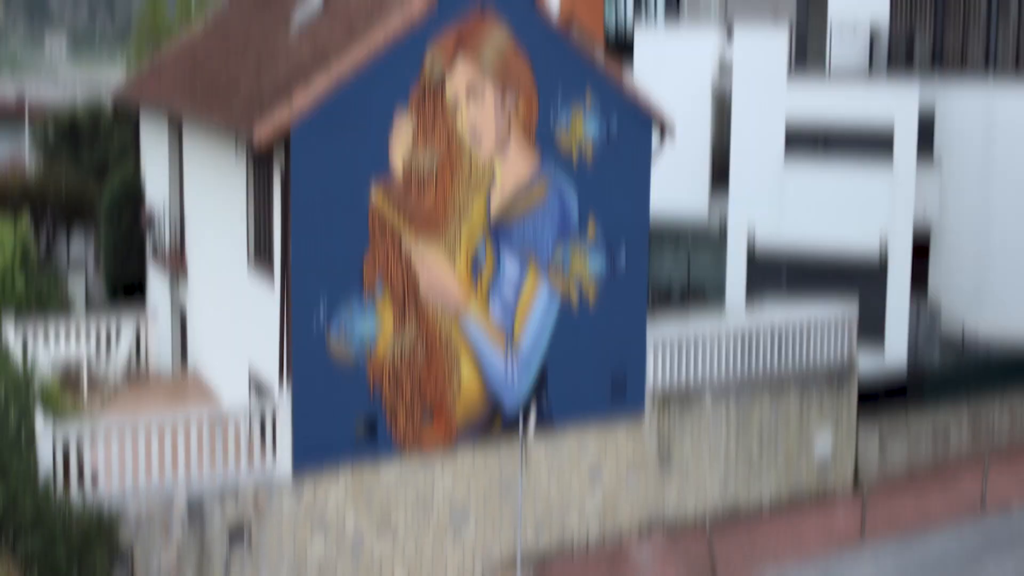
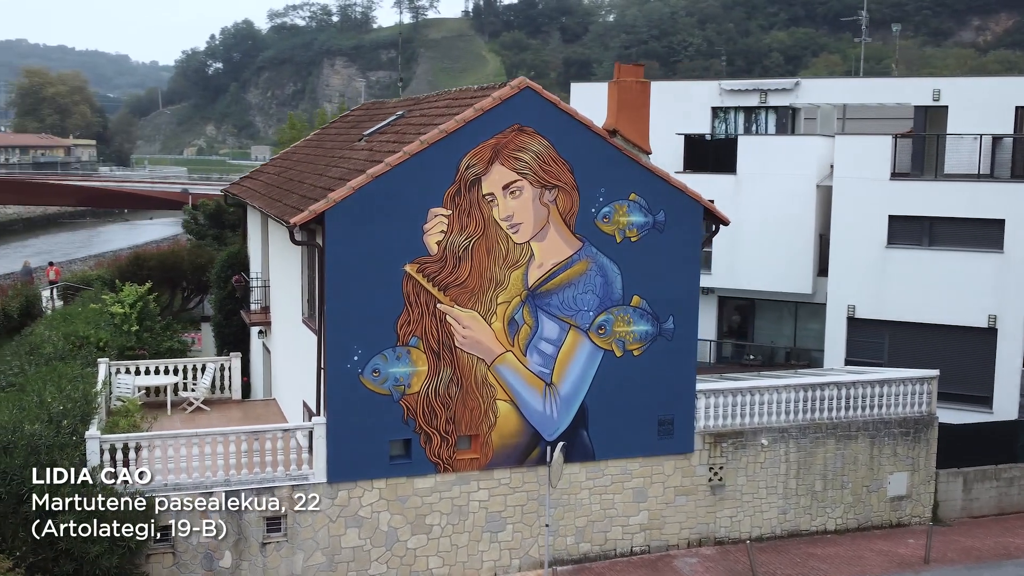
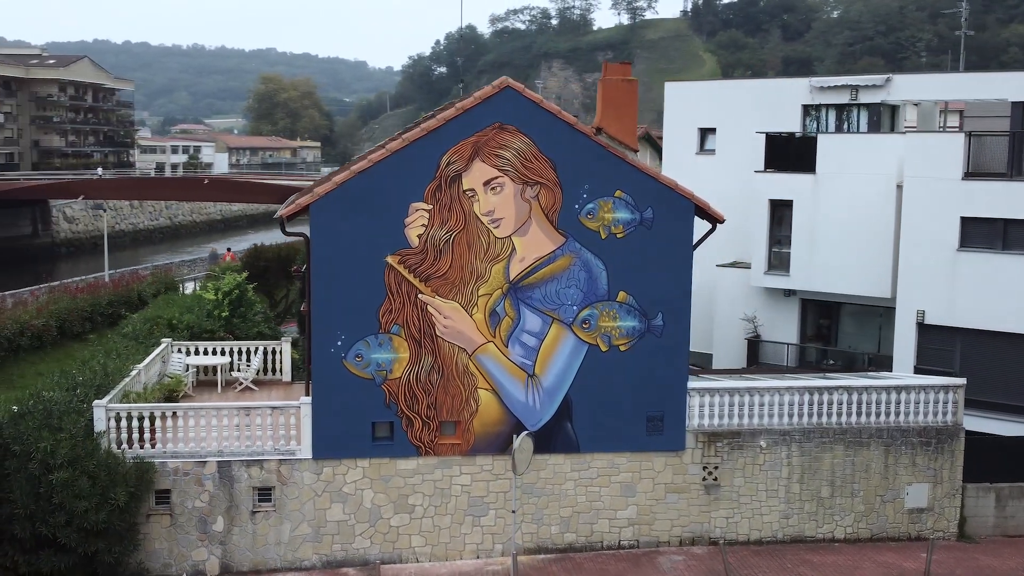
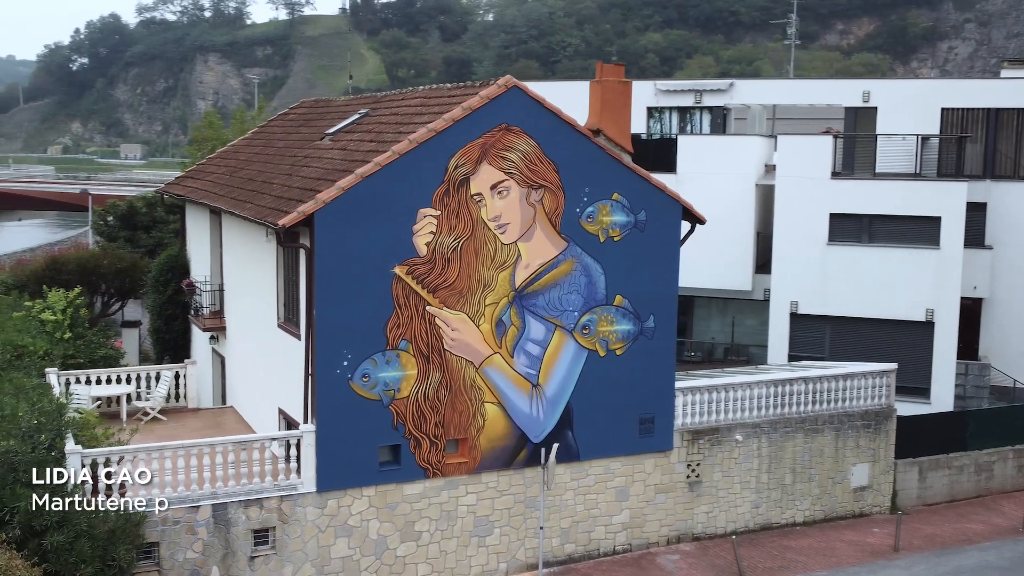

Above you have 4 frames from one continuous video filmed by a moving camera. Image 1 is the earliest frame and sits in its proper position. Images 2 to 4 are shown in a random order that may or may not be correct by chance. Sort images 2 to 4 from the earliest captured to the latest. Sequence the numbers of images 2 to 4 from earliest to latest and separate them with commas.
4, 2, 3
